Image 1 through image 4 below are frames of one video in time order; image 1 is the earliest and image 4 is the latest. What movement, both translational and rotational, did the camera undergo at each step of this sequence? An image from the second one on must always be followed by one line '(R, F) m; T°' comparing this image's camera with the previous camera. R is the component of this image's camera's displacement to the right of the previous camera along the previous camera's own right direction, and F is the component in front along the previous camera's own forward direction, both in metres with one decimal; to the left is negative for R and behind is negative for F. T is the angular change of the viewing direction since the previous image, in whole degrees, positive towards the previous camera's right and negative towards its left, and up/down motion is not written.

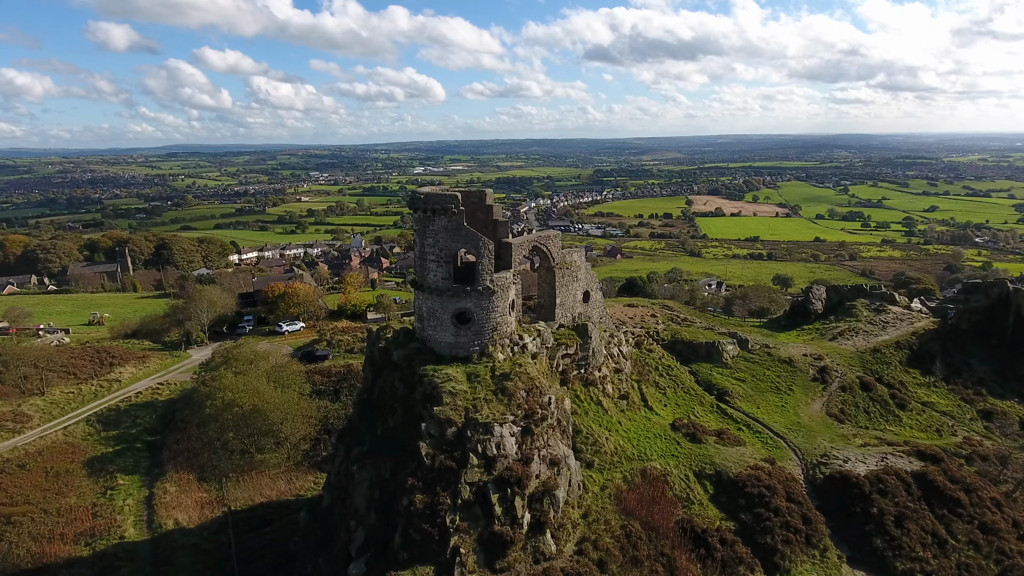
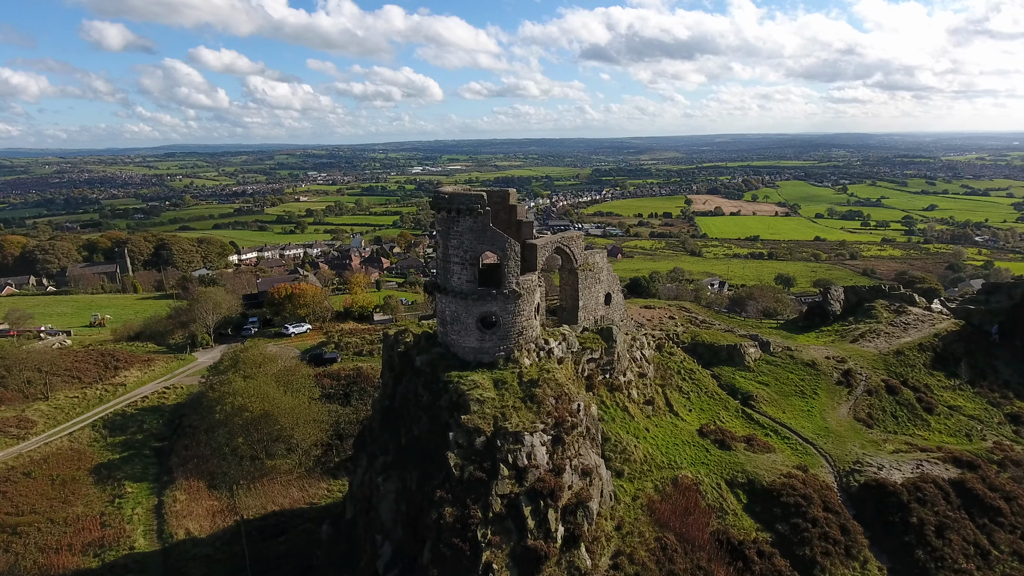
(-0.9, +0.6) m; 0°
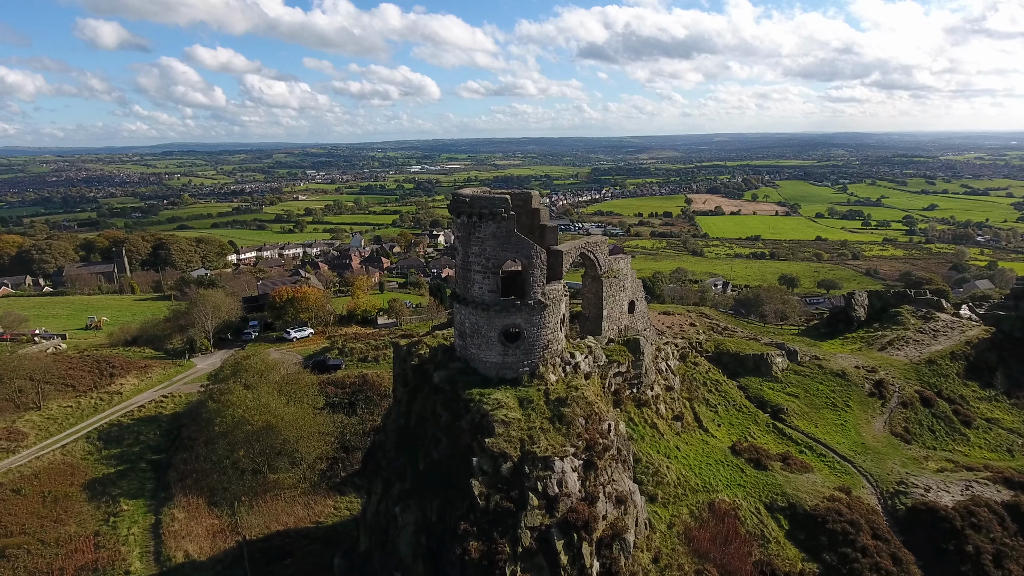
(-0.8, +1.2) m; 0°
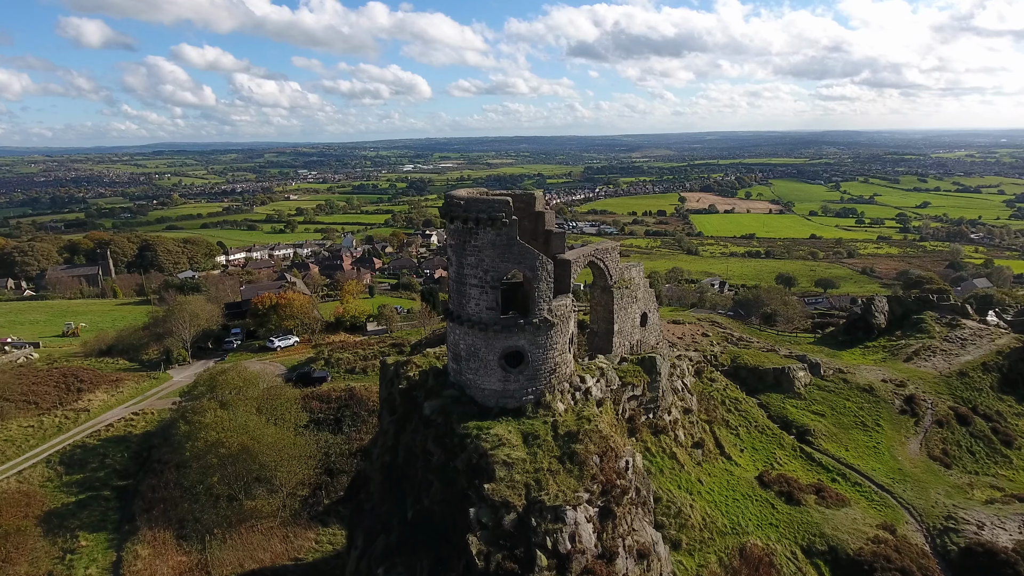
(-0.2, +2.1) m; +1°
